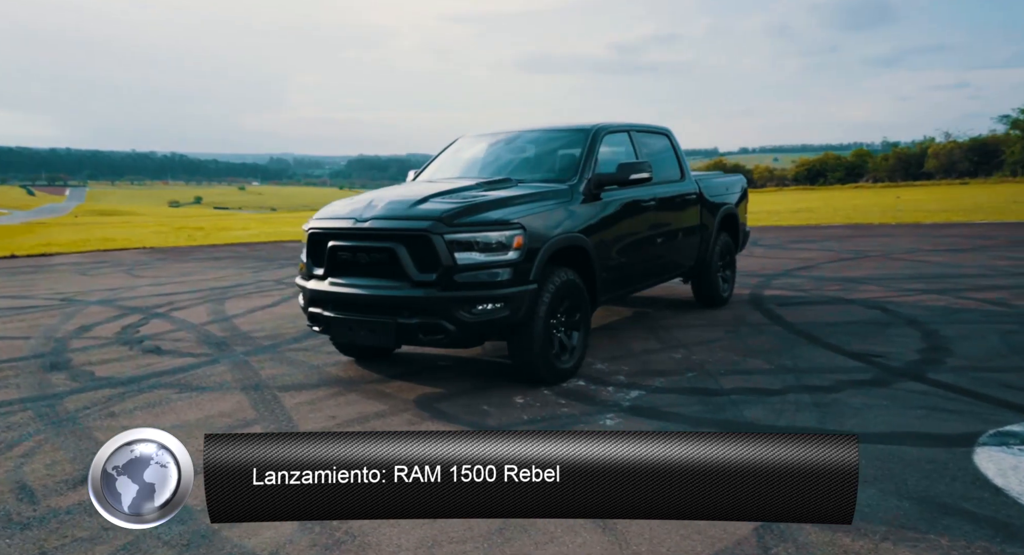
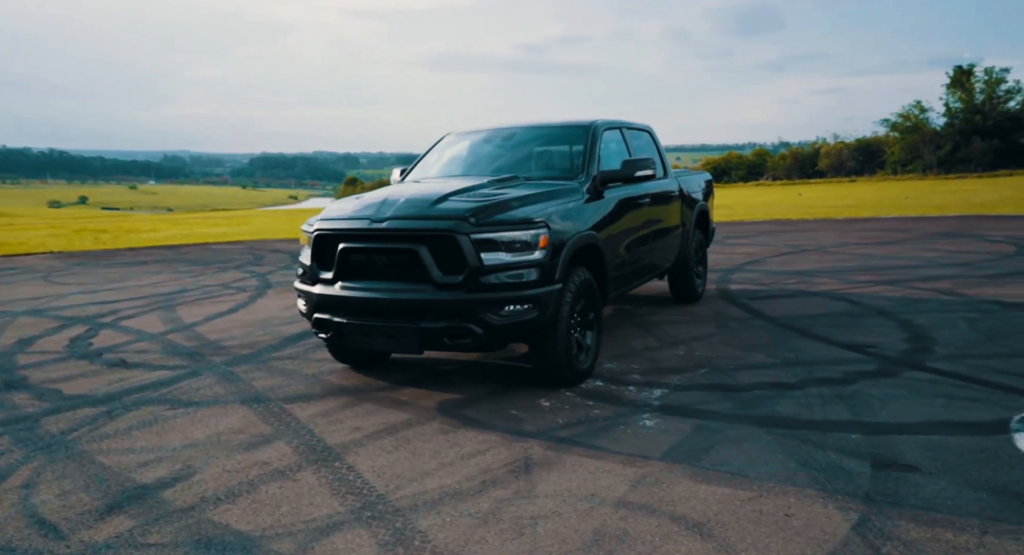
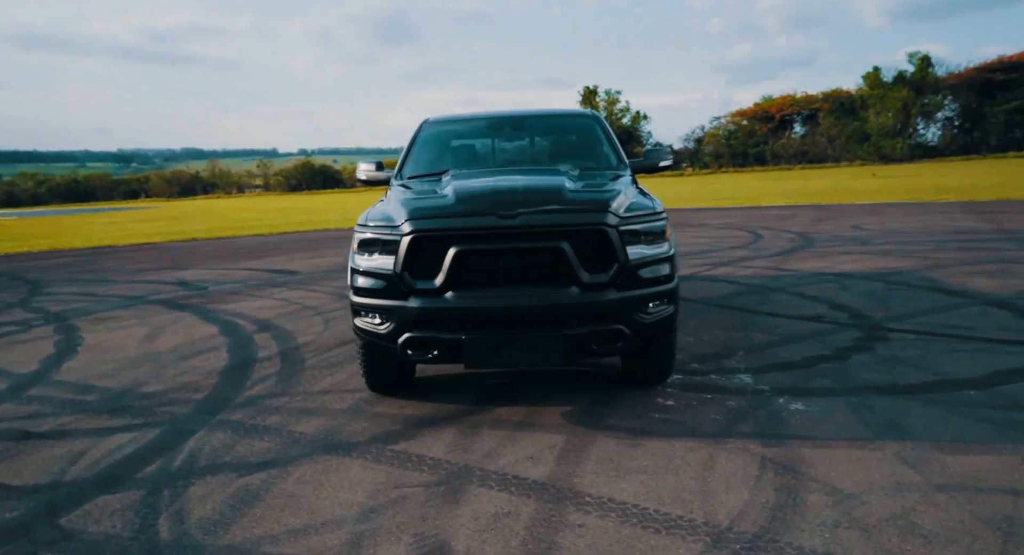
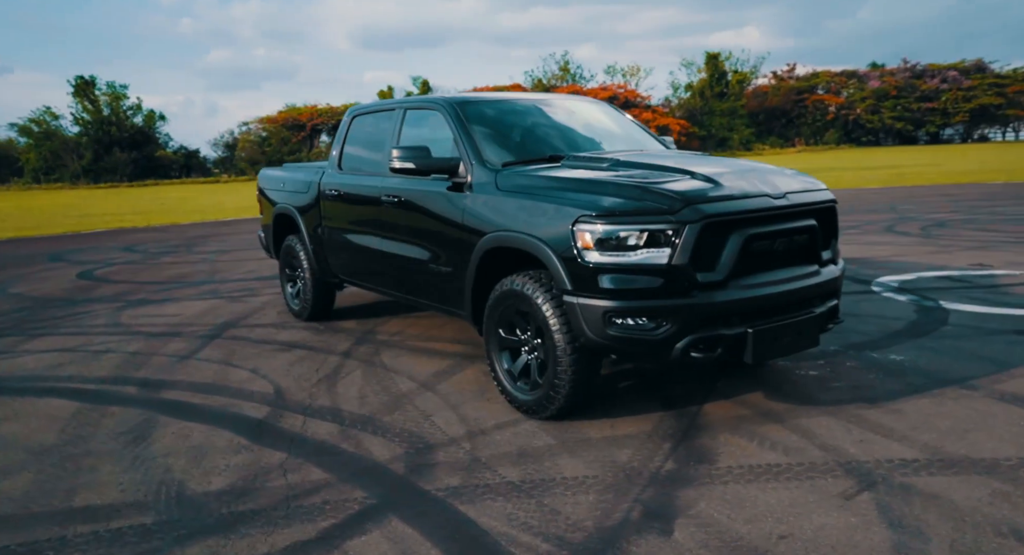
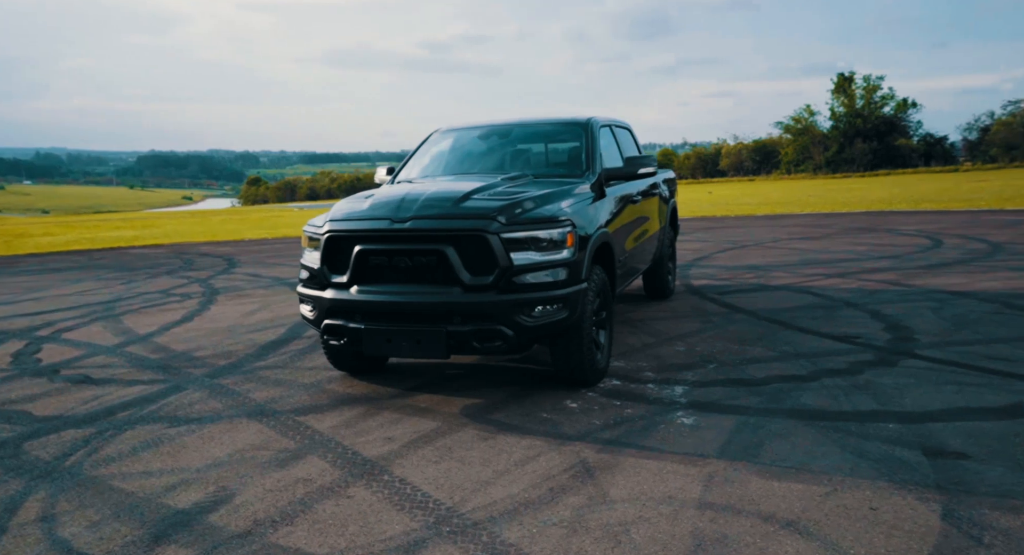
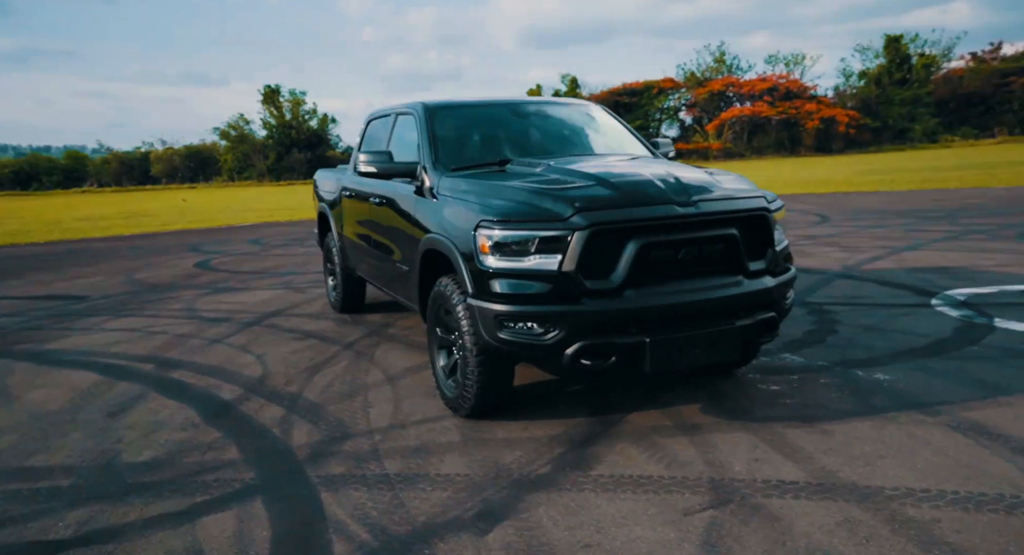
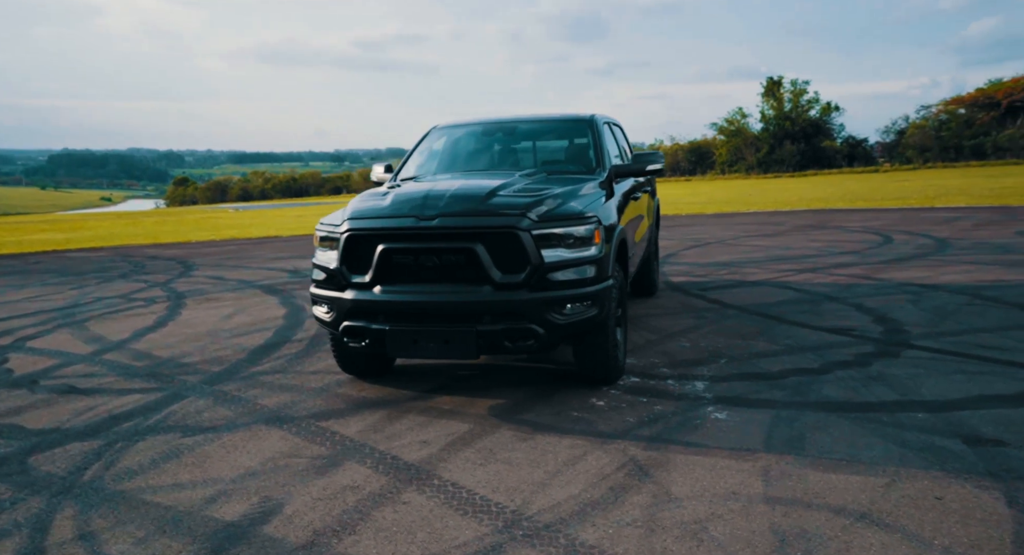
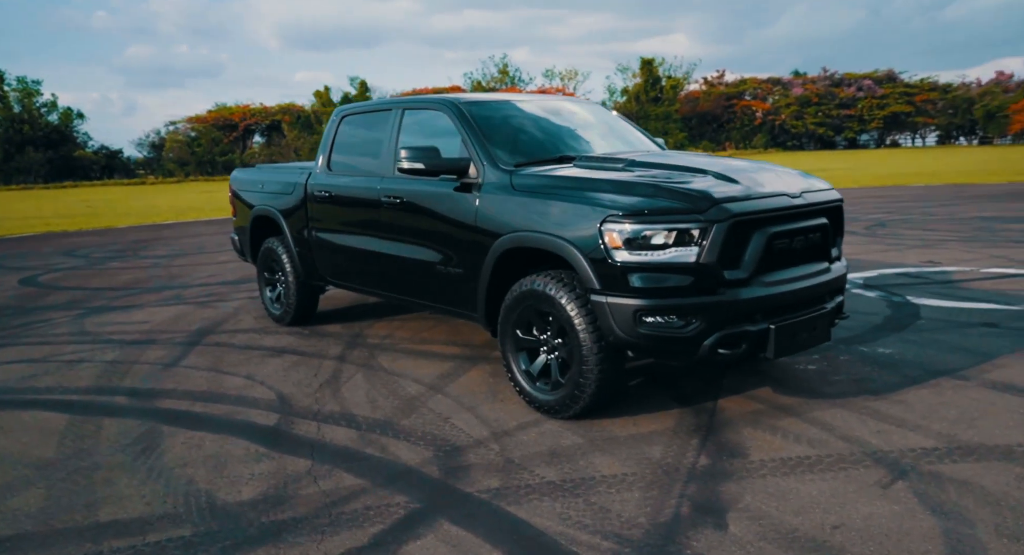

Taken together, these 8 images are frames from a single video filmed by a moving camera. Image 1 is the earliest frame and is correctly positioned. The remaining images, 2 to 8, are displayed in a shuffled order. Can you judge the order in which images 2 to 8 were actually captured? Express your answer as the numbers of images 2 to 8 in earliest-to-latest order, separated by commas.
2, 5, 7, 3, 6, 4, 8
